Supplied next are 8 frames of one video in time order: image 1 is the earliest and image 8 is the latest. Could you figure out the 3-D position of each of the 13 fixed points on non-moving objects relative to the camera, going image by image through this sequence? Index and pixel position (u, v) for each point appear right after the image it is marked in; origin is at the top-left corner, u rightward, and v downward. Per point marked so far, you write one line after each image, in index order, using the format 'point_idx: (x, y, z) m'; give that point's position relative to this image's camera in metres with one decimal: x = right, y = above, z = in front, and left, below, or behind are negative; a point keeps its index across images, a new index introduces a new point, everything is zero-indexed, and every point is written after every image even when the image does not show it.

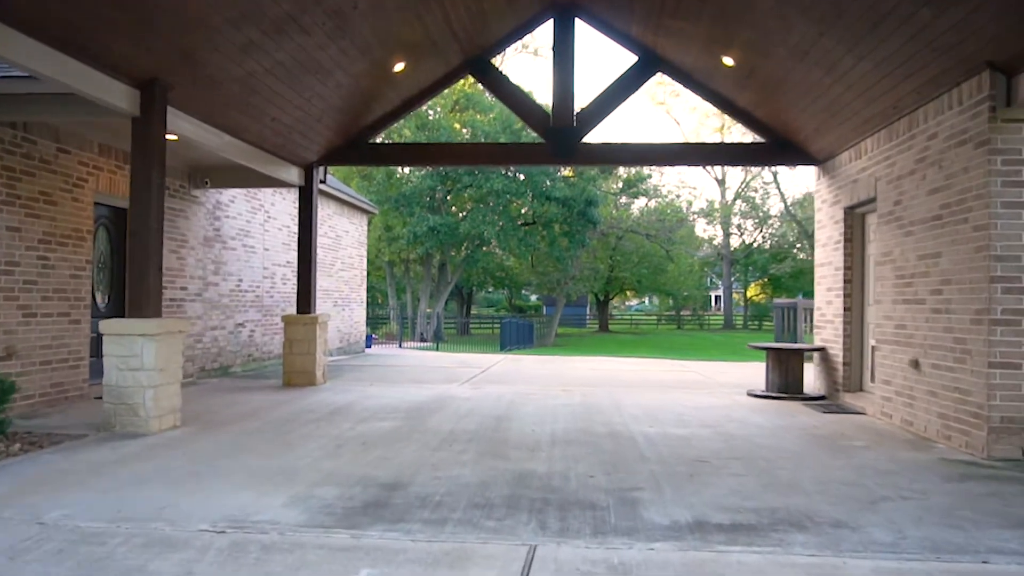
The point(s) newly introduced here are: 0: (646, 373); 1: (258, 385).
0: (+2.2, -1.4, +13.8) m
1: (-3.6, -1.4, +11.4) m
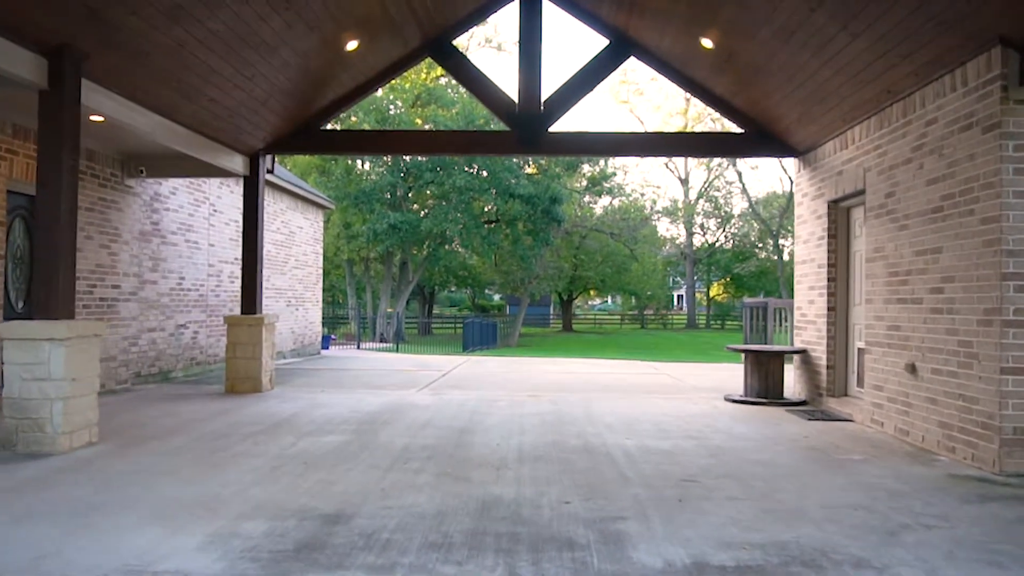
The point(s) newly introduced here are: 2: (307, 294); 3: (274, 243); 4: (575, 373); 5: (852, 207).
0: (+1.7, -1.4, +13.1) m
1: (-4.0, -1.3, +10.5) m
2: (-4.7, -0.1, +18.5) m
3: (-4.8, +0.9, +16.3) m
4: (+1.1, -1.5, +14.0) m
5: (+3.7, +0.9, +8.9) m
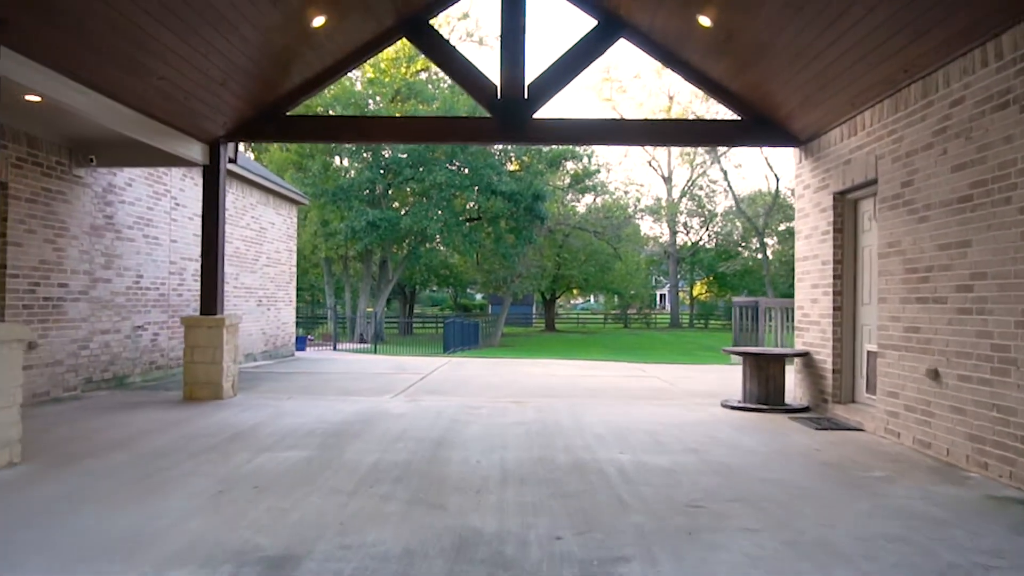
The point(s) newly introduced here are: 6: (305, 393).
0: (+1.4, -1.4, +12.5) m
1: (-4.3, -1.3, +9.7) m
2: (-5.1, -0.1, +17.7) m
3: (-5.1, +0.9, +15.4) m
4: (+0.8, -1.4, +13.3) m
5: (+3.5, +0.9, +8.3) m
6: (-2.6, -1.3, +10.2) m
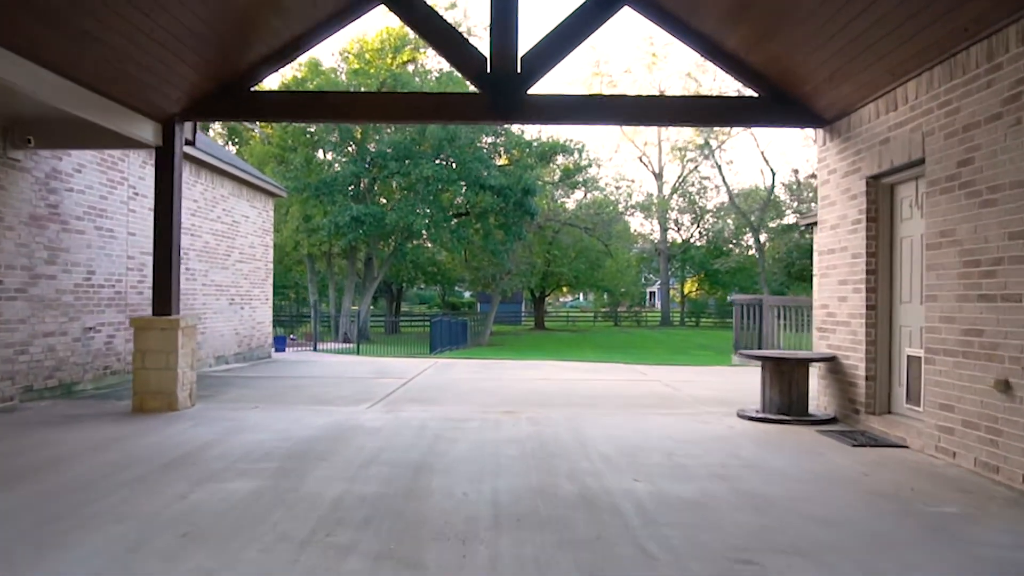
0: (+1.2, -1.4, +11.5) m
1: (-4.3, -1.3, +8.6) m
2: (-5.3, 0.0, +16.6) m
3: (-5.3, +1.0, +14.4) m
4: (+0.6, -1.4, +12.3) m
5: (+3.5, +0.9, +7.3) m
6: (-2.7, -1.3, +9.1) m
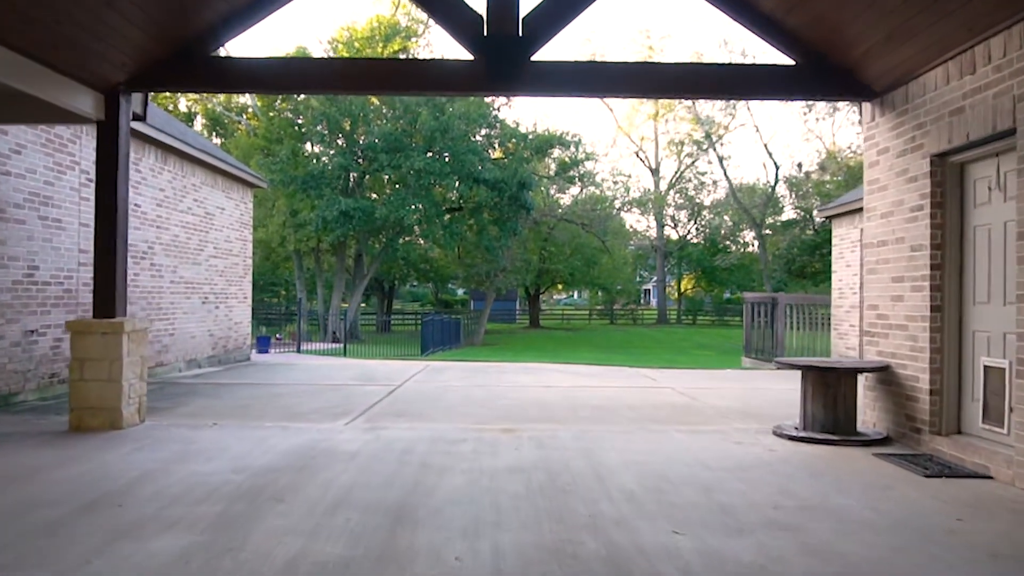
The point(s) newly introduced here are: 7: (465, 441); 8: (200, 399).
0: (+1.2, -1.3, +10.4) m
1: (-4.3, -1.3, +7.4) m
2: (-5.3, 0.0, +15.4) m
3: (-5.3, +1.0, +13.2) m
4: (+0.6, -1.4, +11.2) m
5: (+3.5, +1.0, +6.2) m
6: (-2.7, -1.3, +8.0) m
7: (-0.4, -1.3, +6.7) m
8: (-3.6, -1.3, +9.5) m
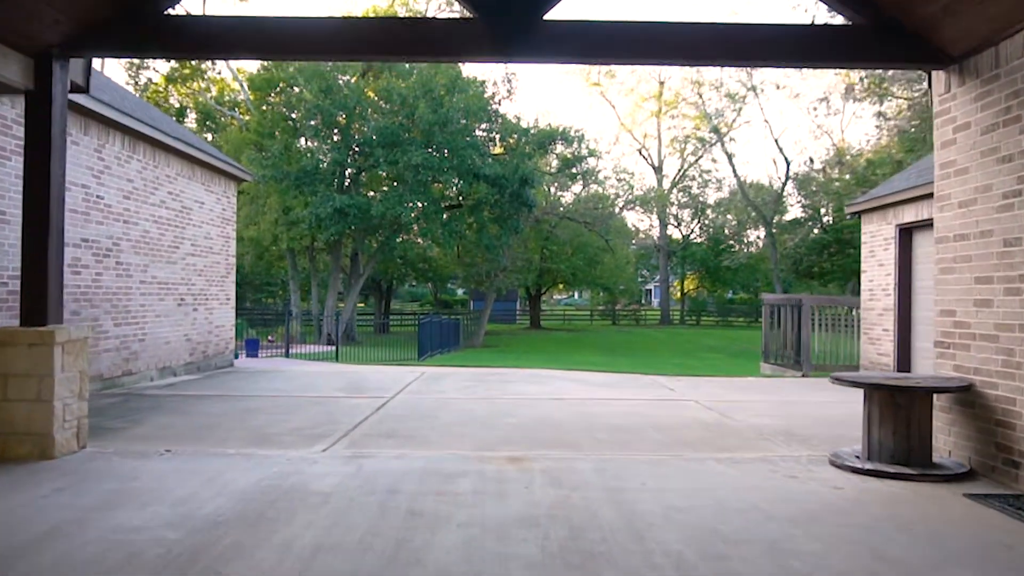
0: (+1.3, -1.3, +9.2) m
1: (-4.3, -1.3, +6.3) m
2: (-5.3, 0.0, +14.3) m
3: (-5.3, +1.0, +12.0) m
4: (+0.7, -1.4, +10.1) m
5: (+3.5, +0.9, +5.0) m
6: (-2.6, -1.3, +6.8) m
7: (-0.3, -1.3, +5.5) m
8: (-3.6, -1.3, +8.3) m
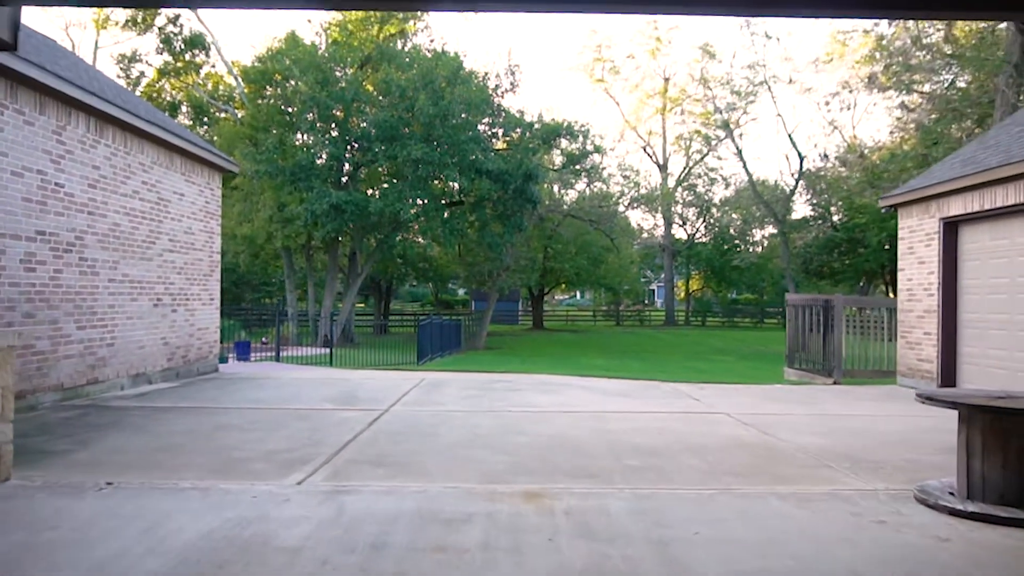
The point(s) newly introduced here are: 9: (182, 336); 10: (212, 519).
0: (+1.4, -1.3, +8.1) m
1: (-4.2, -1.3, +5.2) m
2: (-5.2, 0.0, +13.2) m
3: (-5.2, +1.0, +10.9) m
4: (+0.8, -1.4, +8.9) m
5: (+3.6, +1.0, +3.9) m
6: (-2.5, -1.3, +5.7) m
7: (-0.2, -1.3, +4.4) m
8: (-3.5, -1.3, +7.2) m
9: (-5.2, -0.8, +12.8) m
10: (-1.6, -1.3, +4.4) m
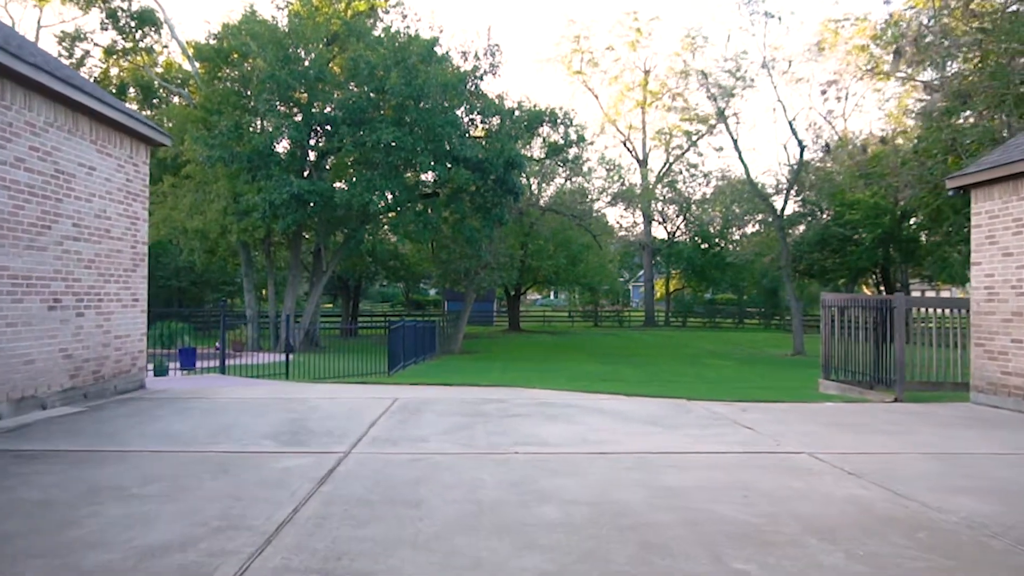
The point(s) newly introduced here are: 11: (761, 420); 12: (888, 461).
0: (+1.5, -1.3, +5.7) m
1: (-4.0, -1.2, +2.6) m
2: (-5.3, 0.0, +10.6) m
3: (-5.2, +1.0, +8.3) m
4: (+0.8, -1.3, +6.6) m
5: (+3.9, +1.0, +1.6) m
6: (-2.4, -1.2, +3.2) m
7: (0.0, -1.2, +2.0) m
8: (-3.3, -1.3, +4.7) m
9: (-5.2, -0.7, +10.2) m
10: (-1.4, -1.2, +2.0) m
11: (+2.7, -1.4, +8.7) m
12: (+3.0, -1.3, +6.4) m
